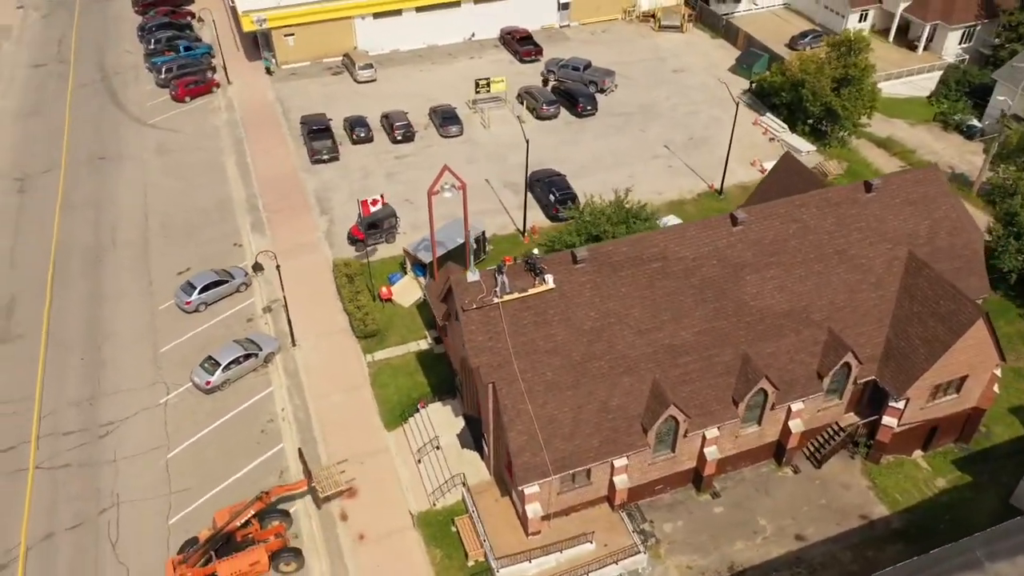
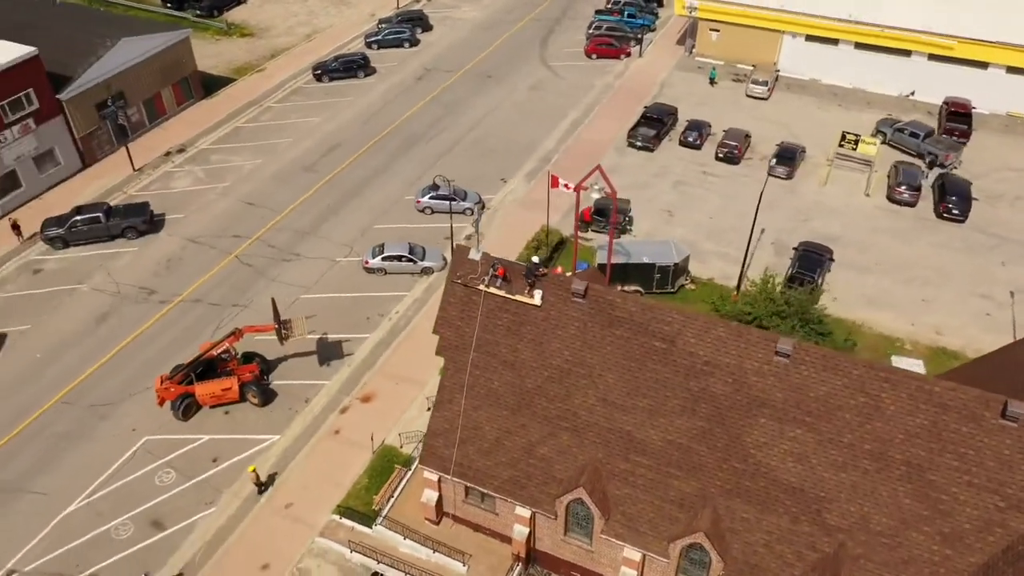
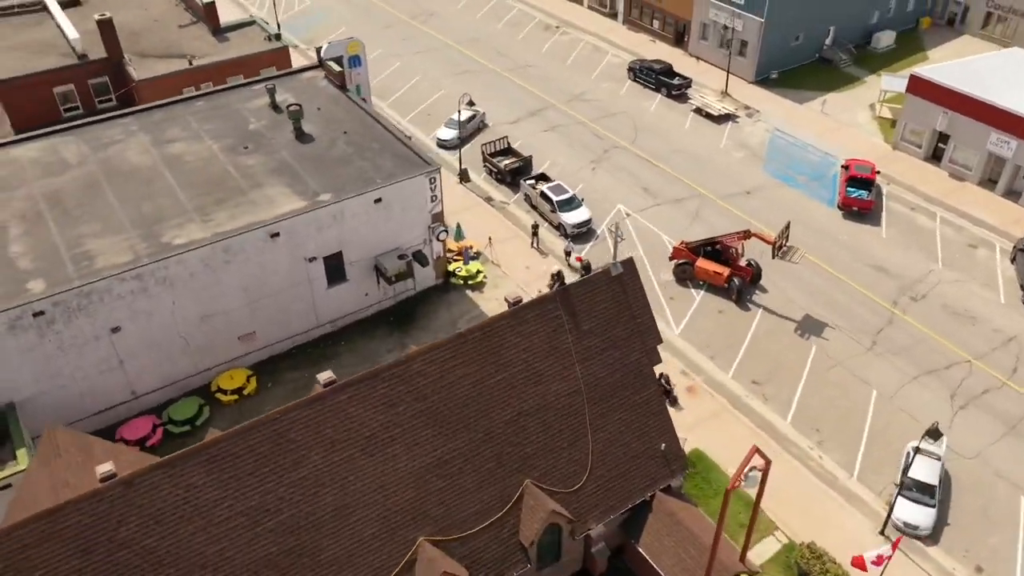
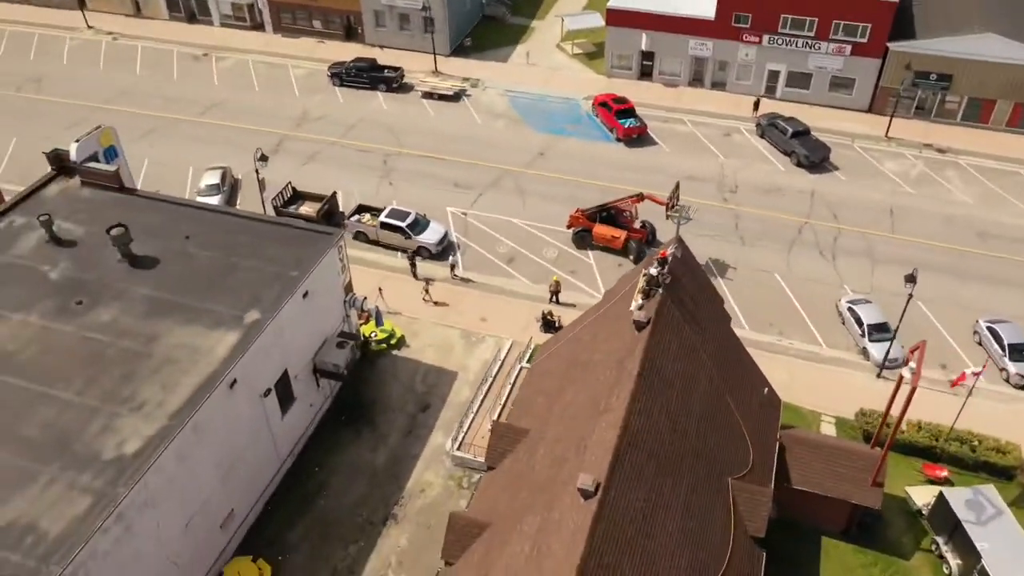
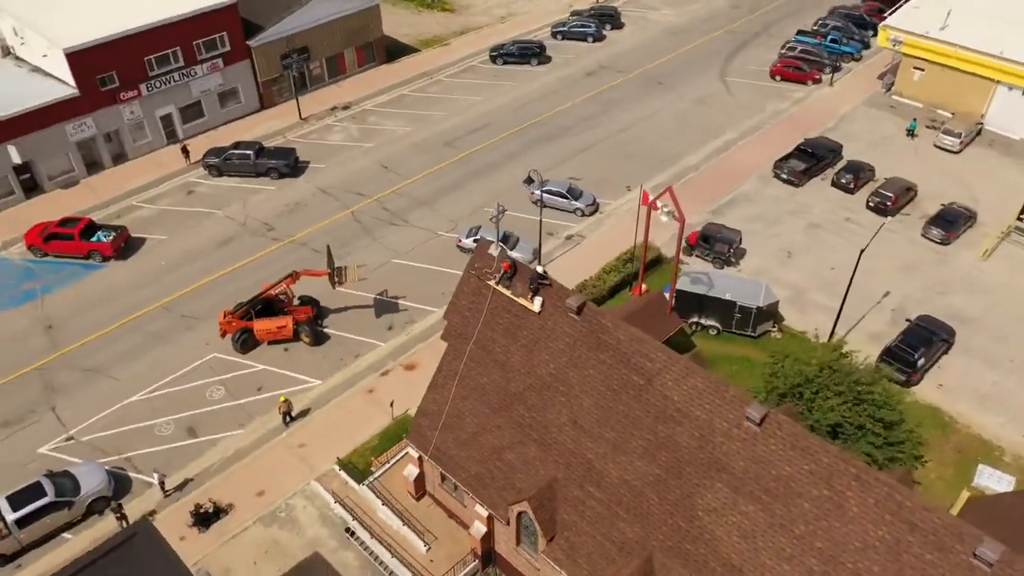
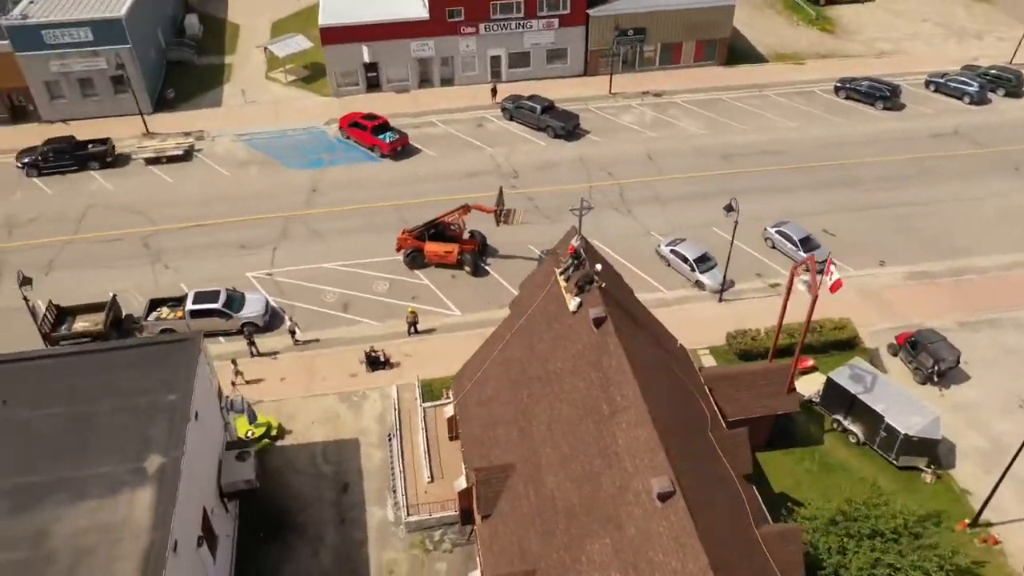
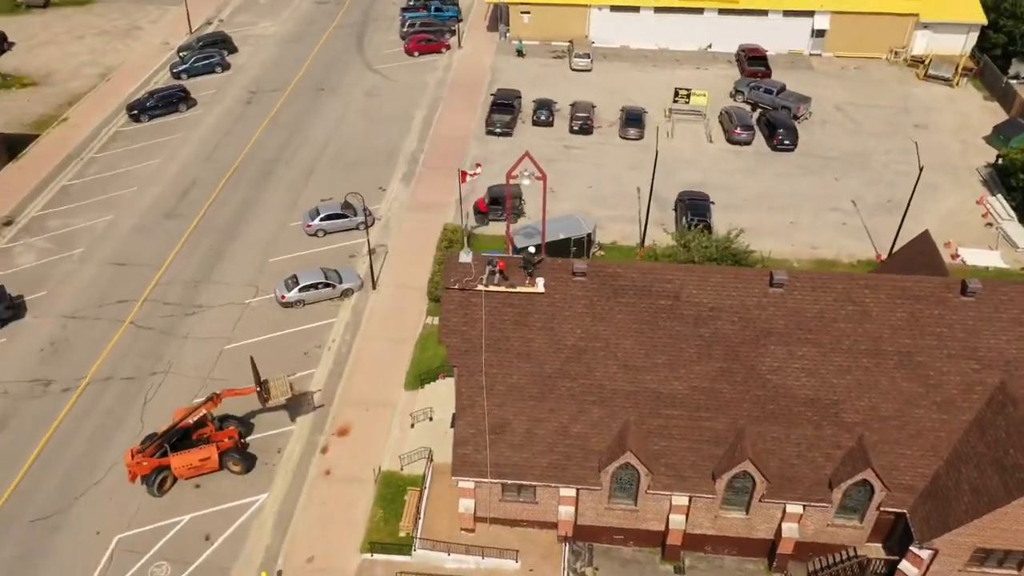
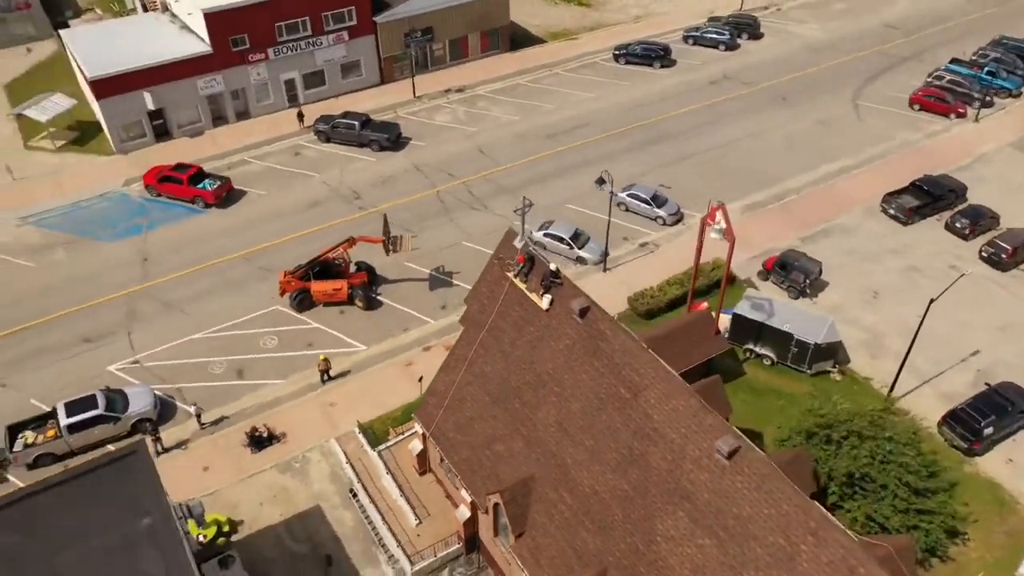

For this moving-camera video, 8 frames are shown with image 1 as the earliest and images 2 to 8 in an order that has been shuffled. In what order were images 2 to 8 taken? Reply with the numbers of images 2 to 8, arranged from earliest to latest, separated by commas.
7, 2, 5, 8, 6, 4, 3
